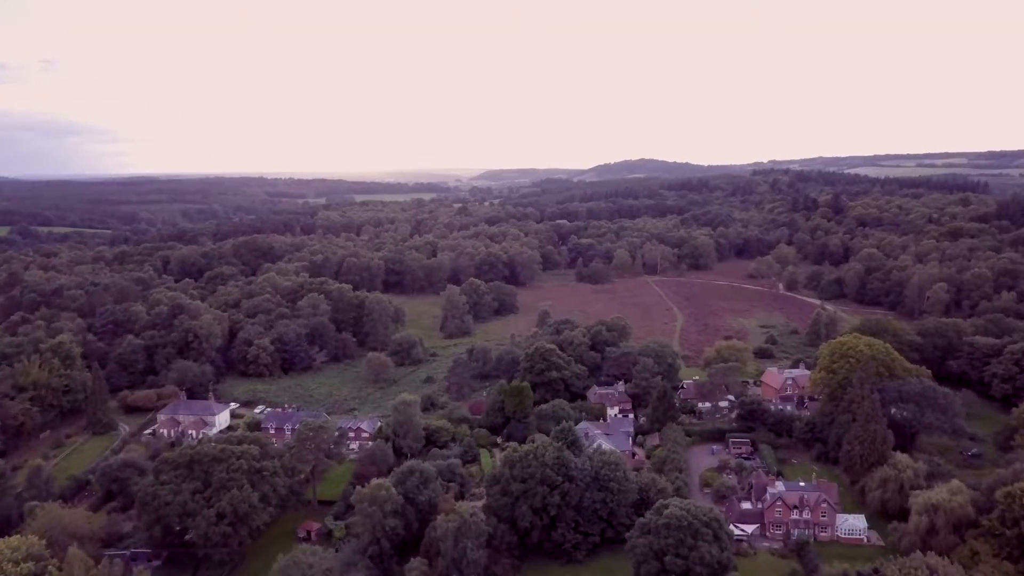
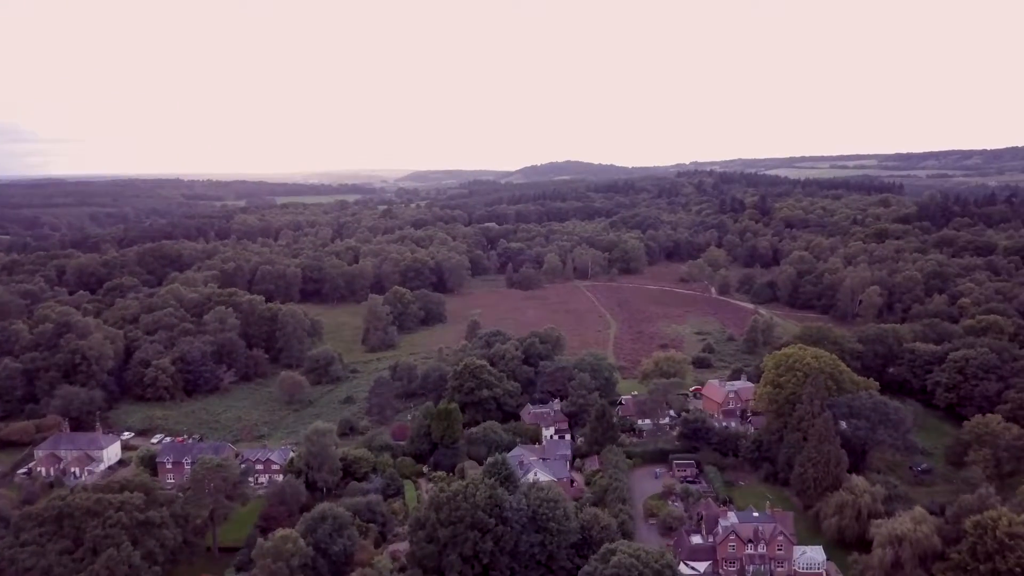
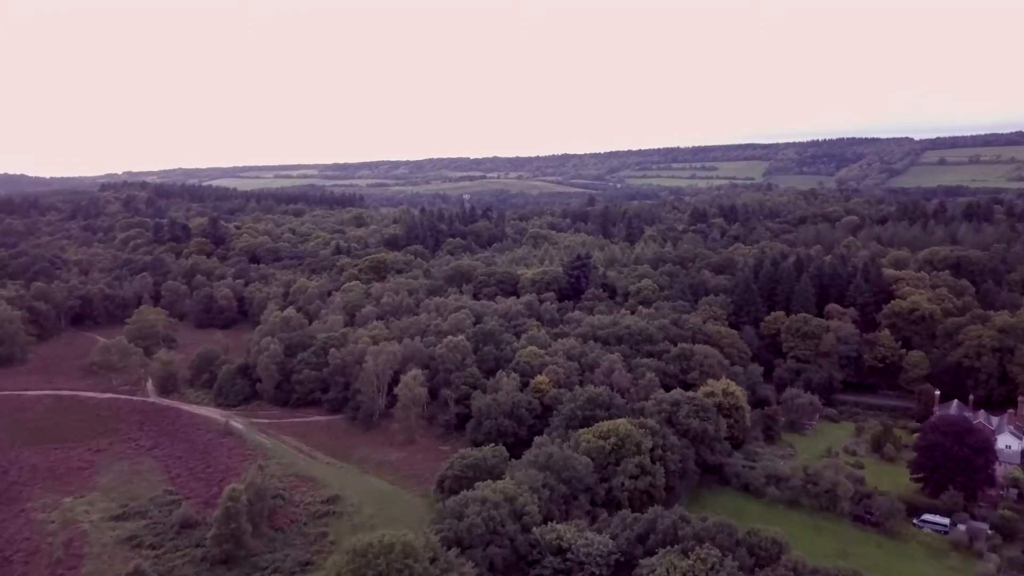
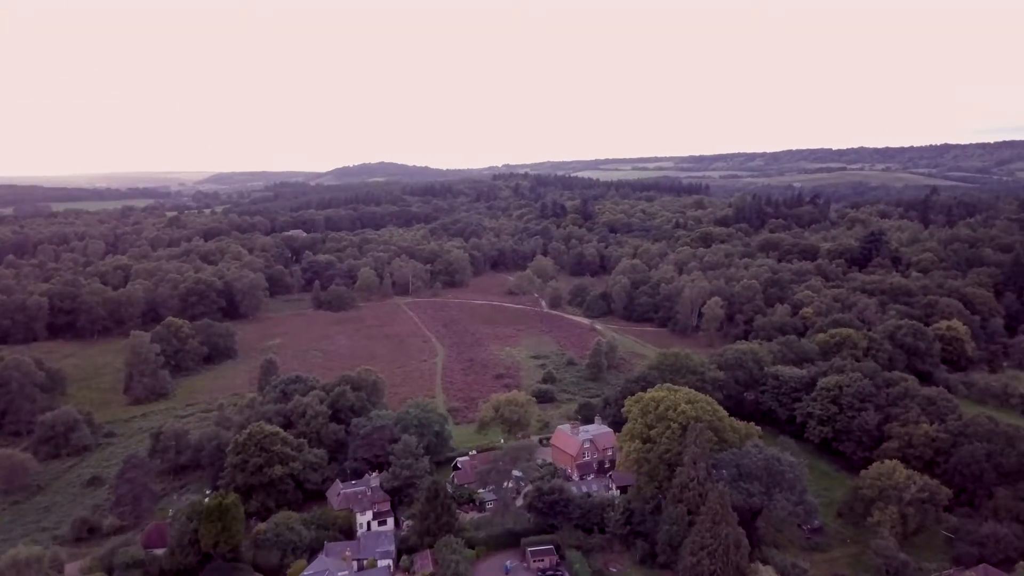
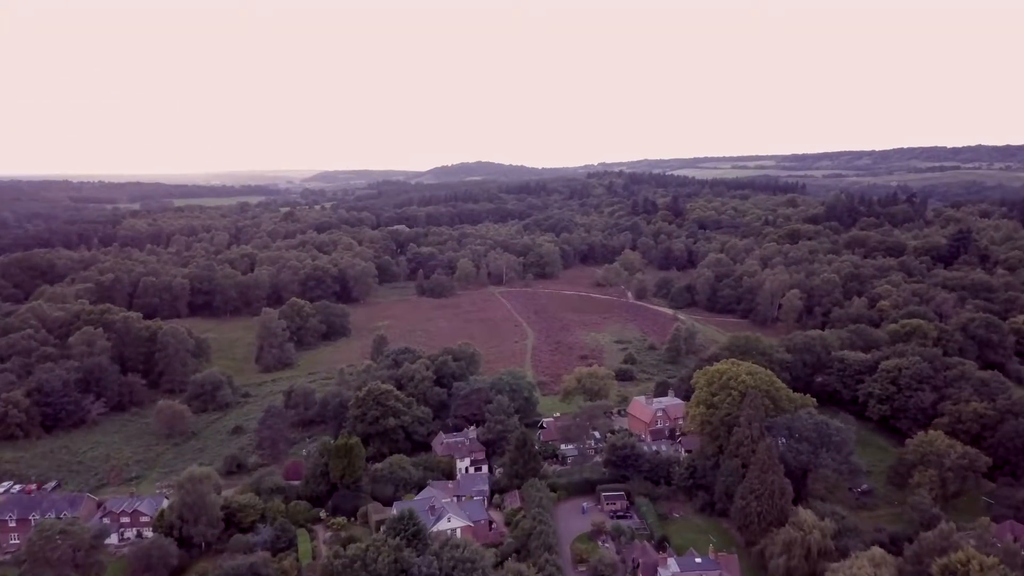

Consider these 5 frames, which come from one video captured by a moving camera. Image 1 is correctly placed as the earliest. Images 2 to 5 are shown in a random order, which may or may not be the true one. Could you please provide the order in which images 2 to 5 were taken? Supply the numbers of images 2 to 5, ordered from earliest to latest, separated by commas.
2, 5, 4, 3
